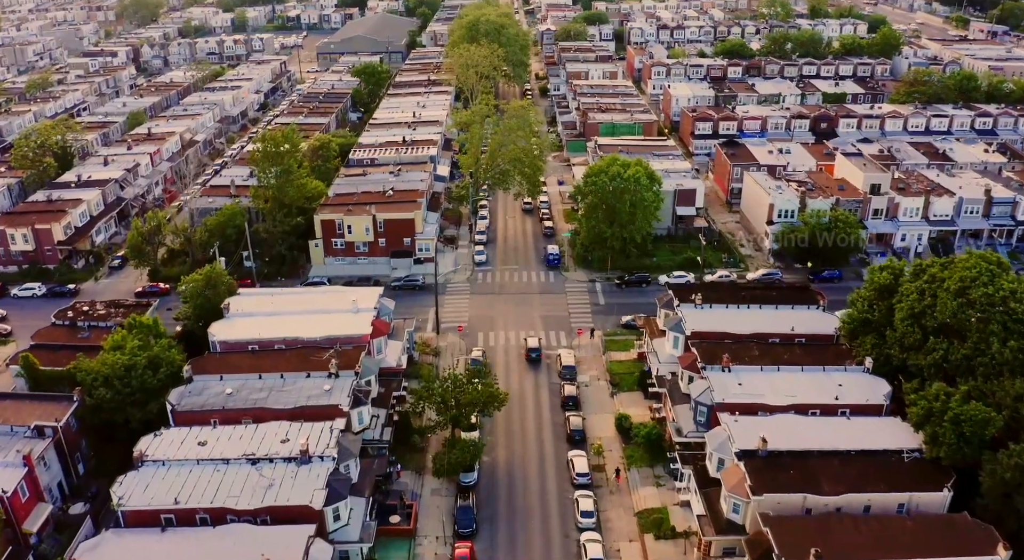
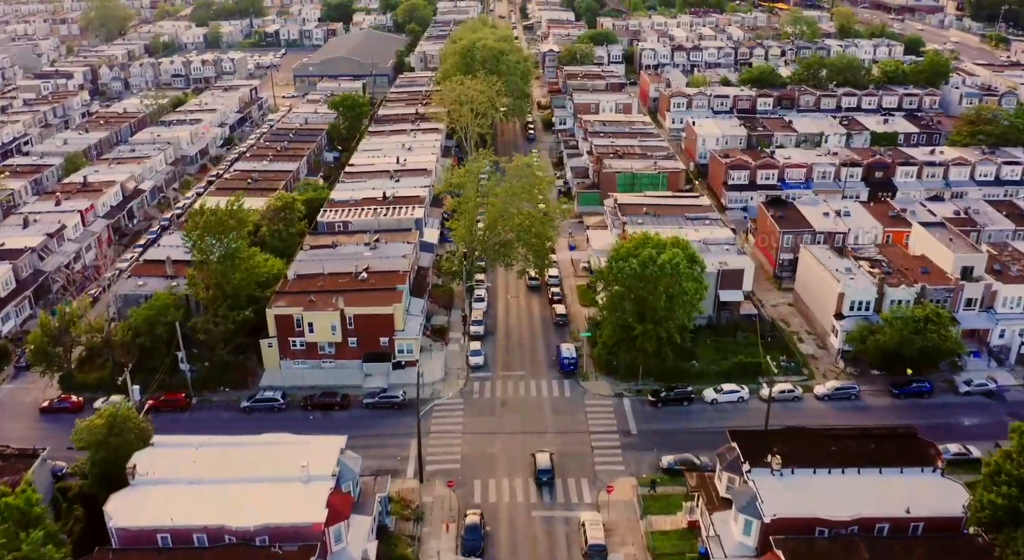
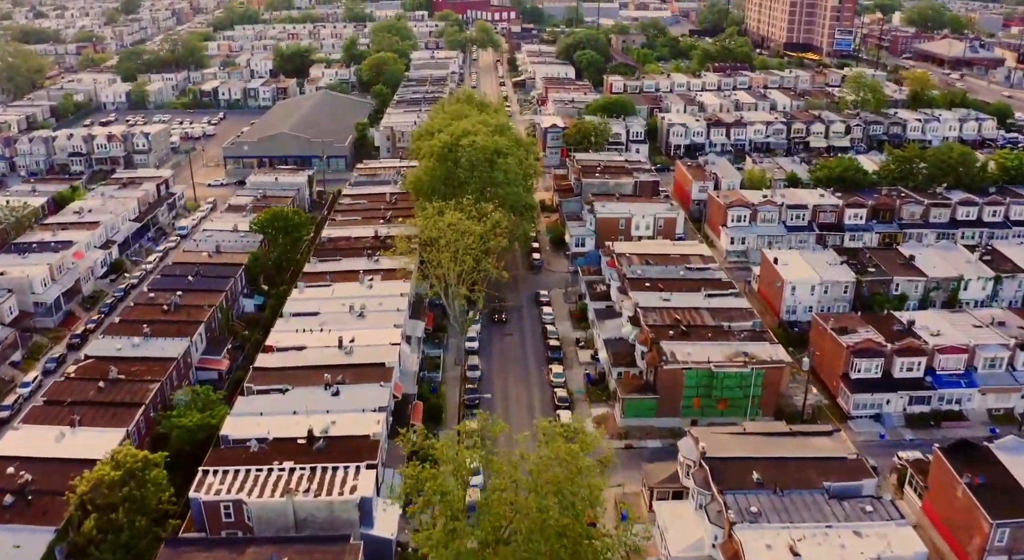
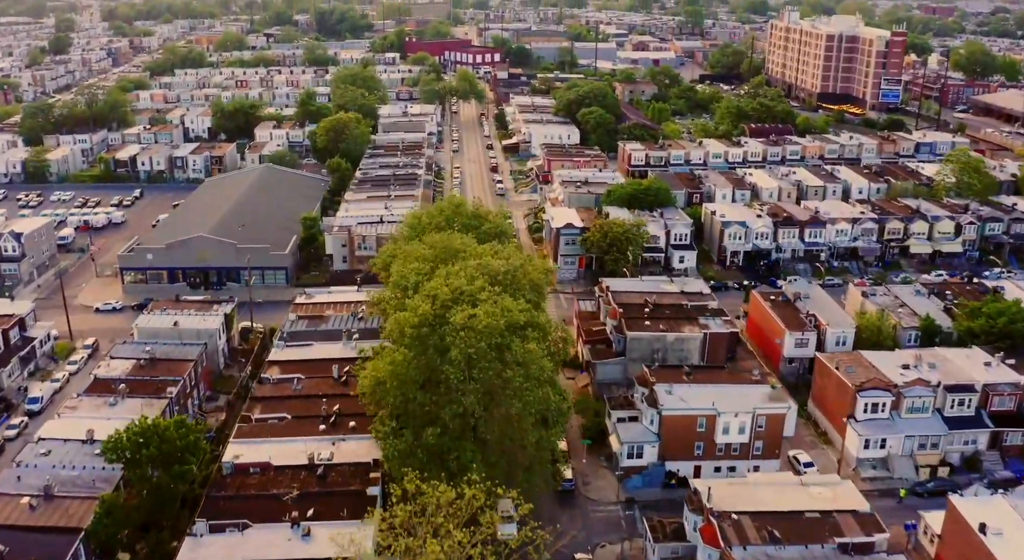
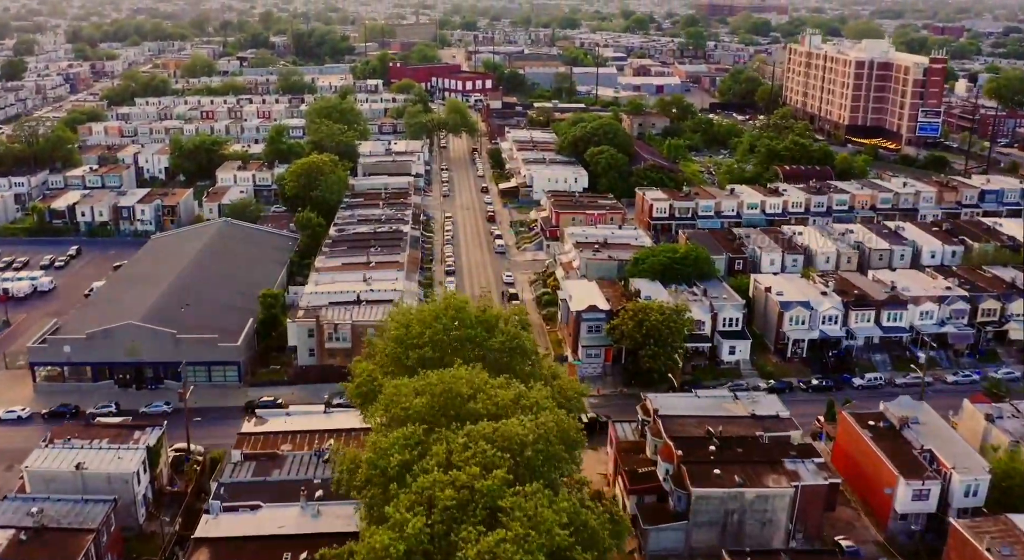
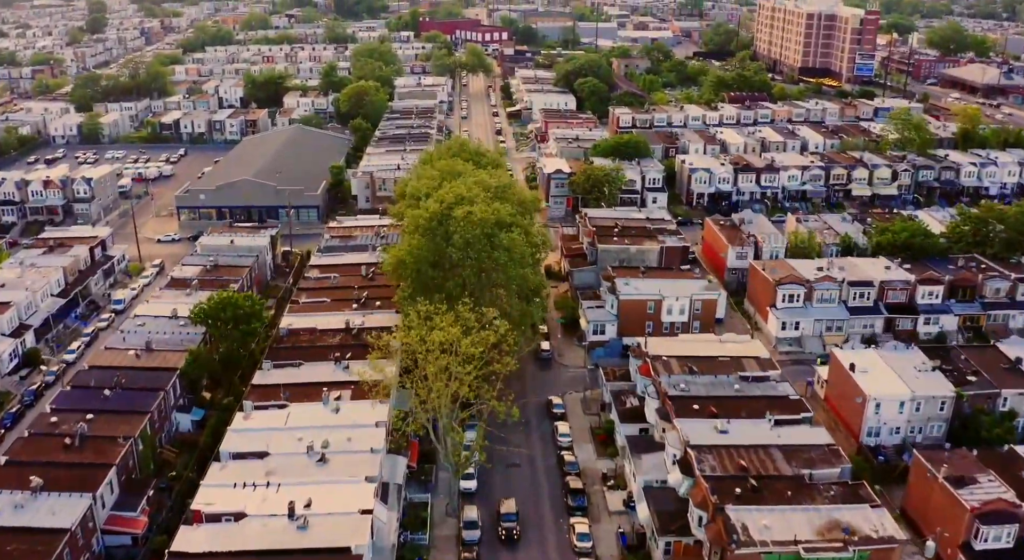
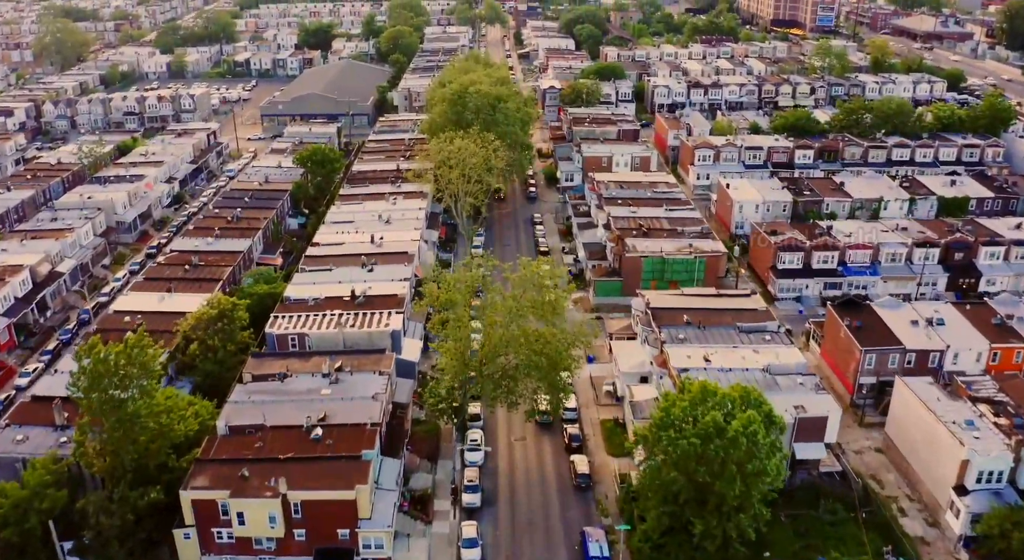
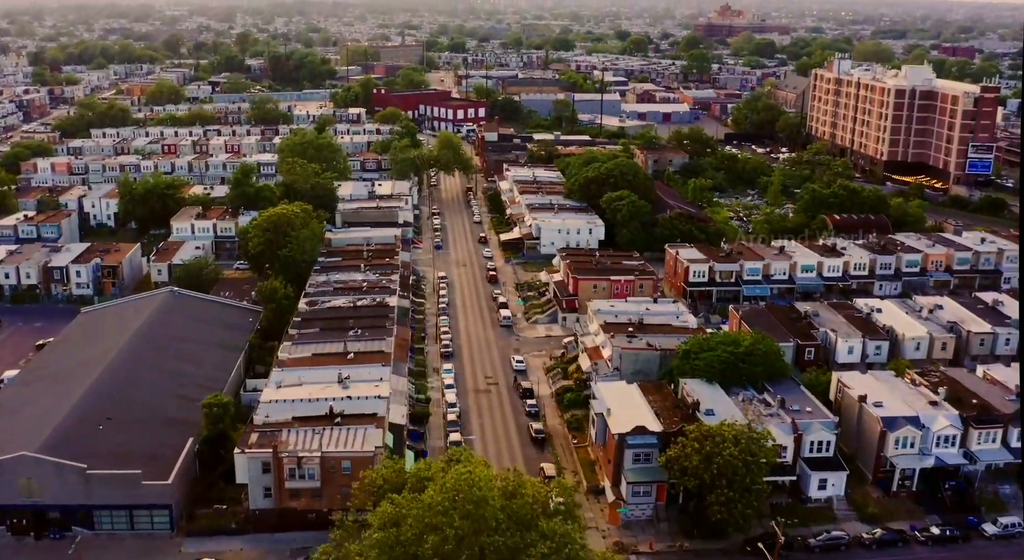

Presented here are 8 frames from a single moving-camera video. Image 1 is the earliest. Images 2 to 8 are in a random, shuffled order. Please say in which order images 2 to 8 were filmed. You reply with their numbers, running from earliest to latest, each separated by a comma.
2, 7, 3, 6, 4, 5, 8
